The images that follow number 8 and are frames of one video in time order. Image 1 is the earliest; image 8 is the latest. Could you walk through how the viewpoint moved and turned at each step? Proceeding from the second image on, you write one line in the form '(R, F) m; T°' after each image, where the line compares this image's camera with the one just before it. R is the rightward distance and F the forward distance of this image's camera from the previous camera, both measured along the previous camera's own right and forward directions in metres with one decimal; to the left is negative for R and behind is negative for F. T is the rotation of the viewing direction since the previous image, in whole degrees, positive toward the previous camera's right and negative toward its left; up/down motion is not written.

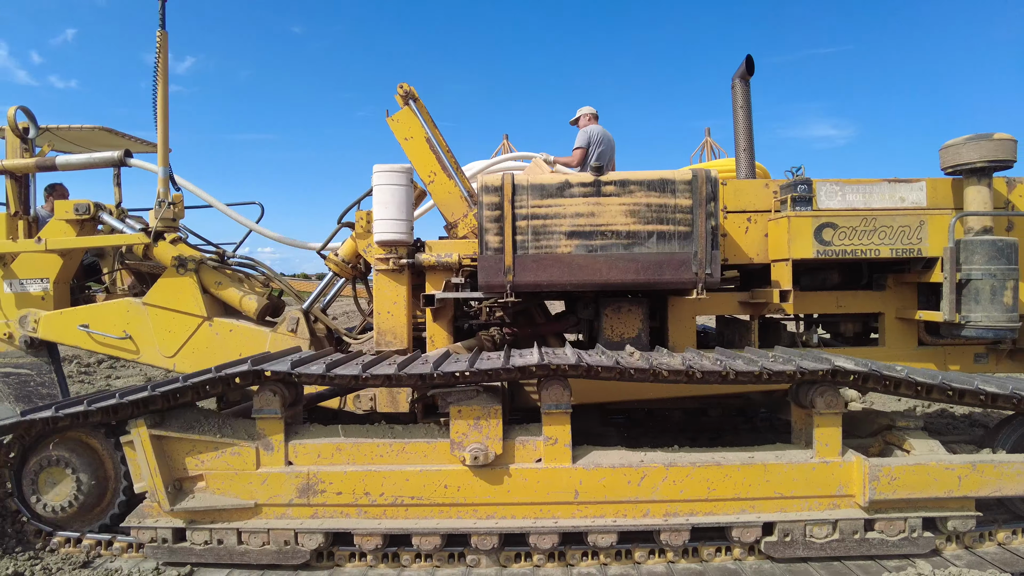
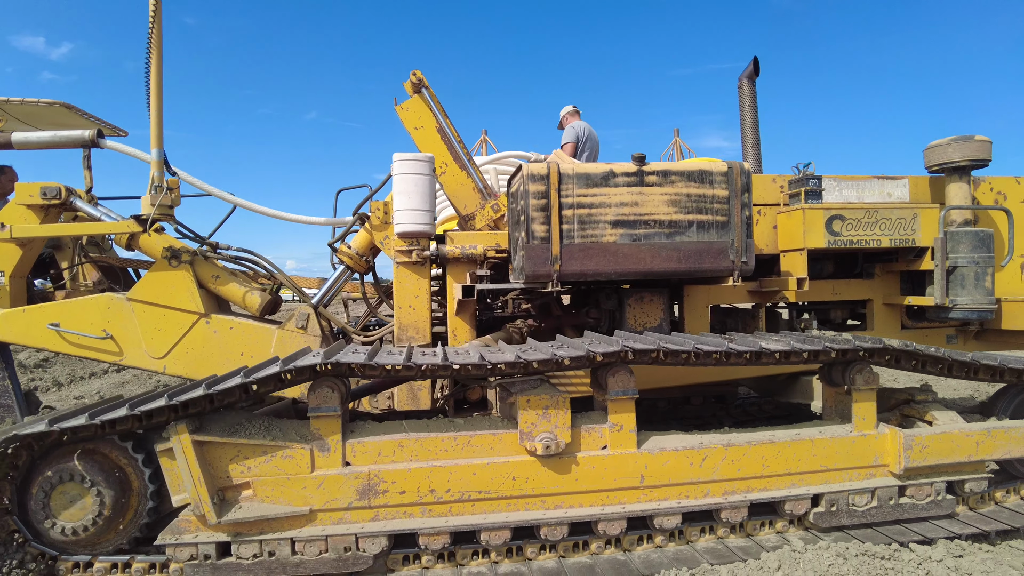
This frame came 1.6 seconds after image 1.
(-0.8, +0.1) m; +8°
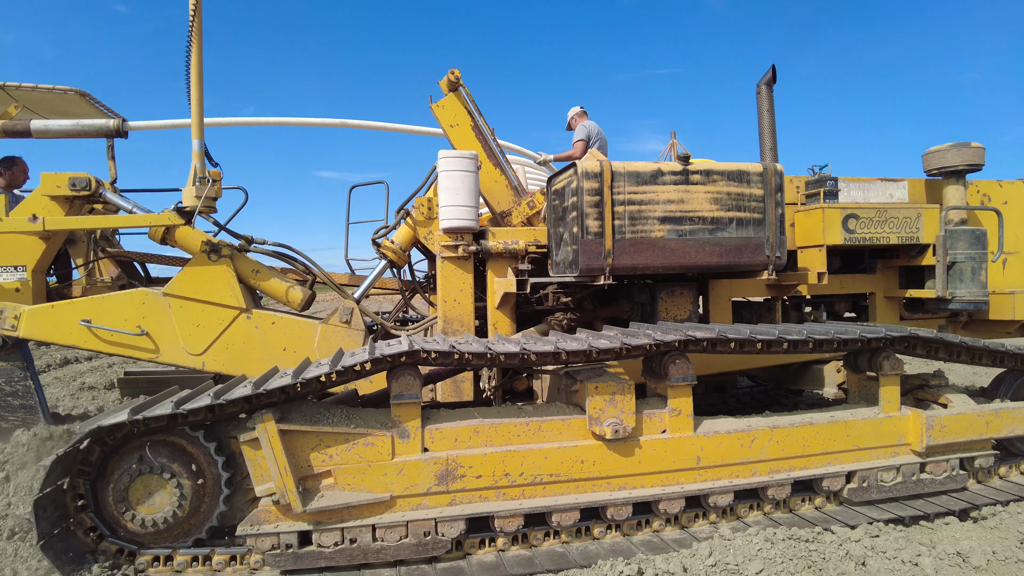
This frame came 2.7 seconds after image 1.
(-0.6, -0.1) m; +5°
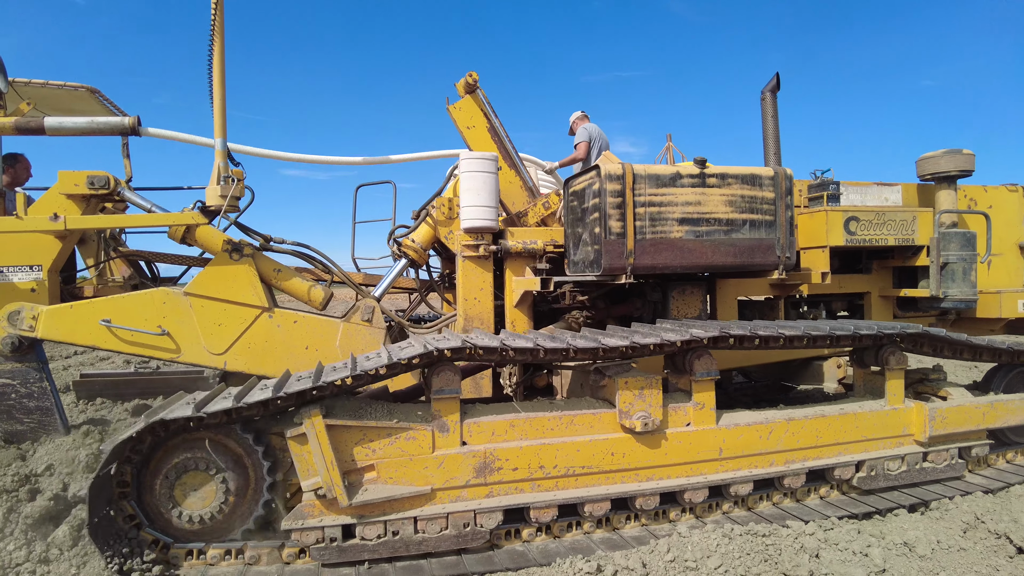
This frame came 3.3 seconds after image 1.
(-0.3, -0.1) m; +2°
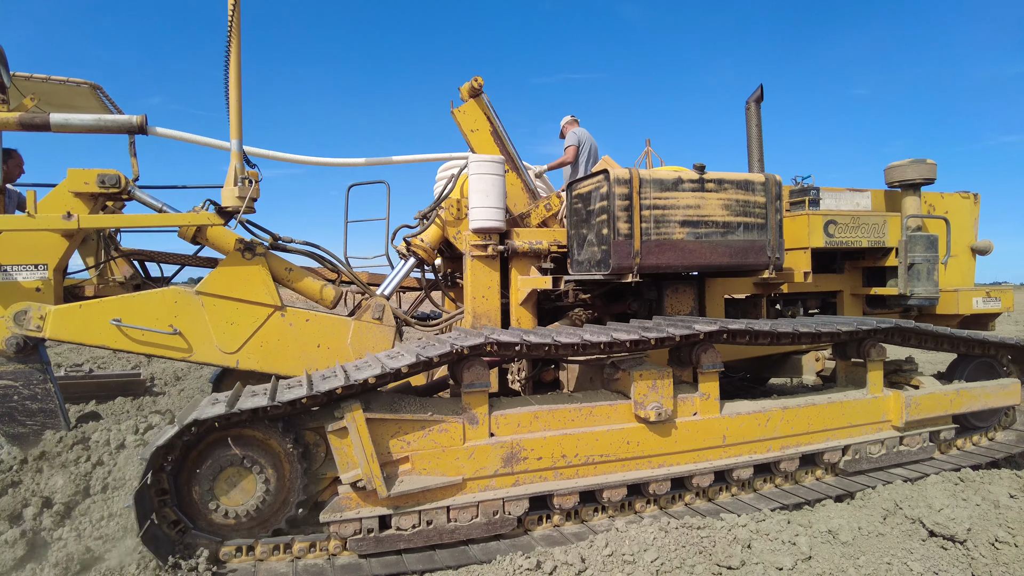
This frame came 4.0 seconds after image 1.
(-0.4, -0.1) m; +4°
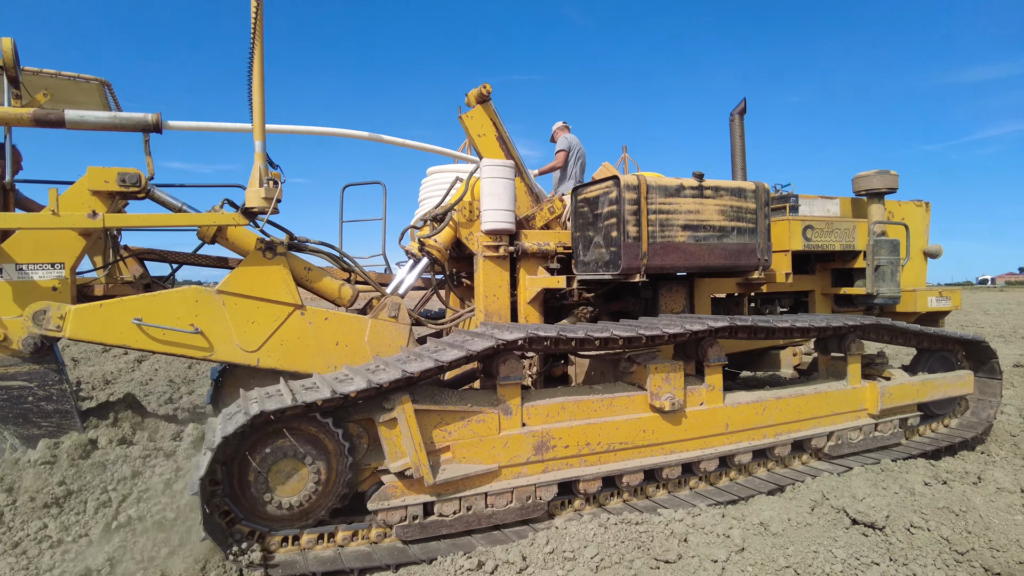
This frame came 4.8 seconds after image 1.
(-0.5, -0.2) m; +5°
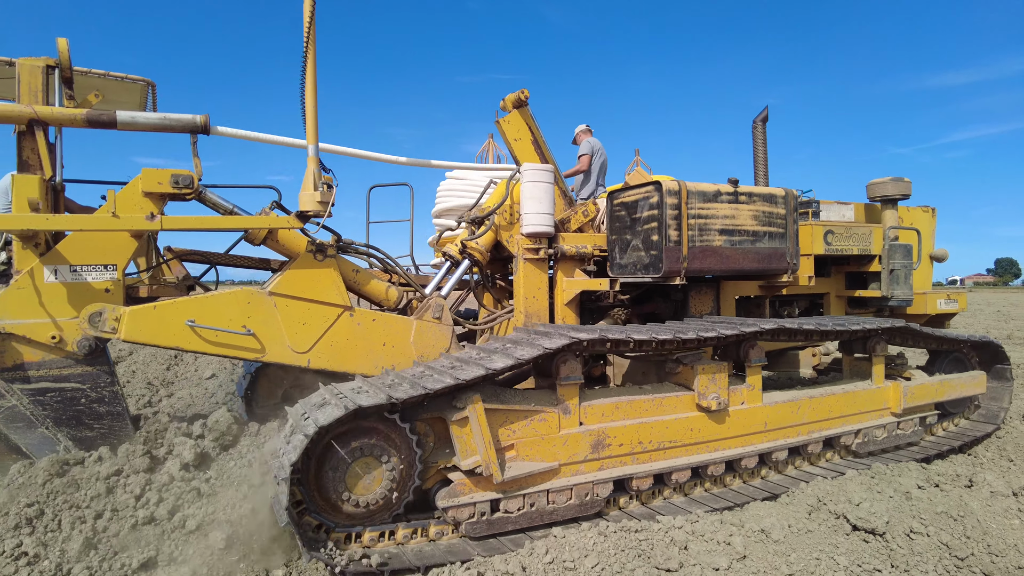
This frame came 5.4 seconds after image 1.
(-0.5, -0.1) m; +2°
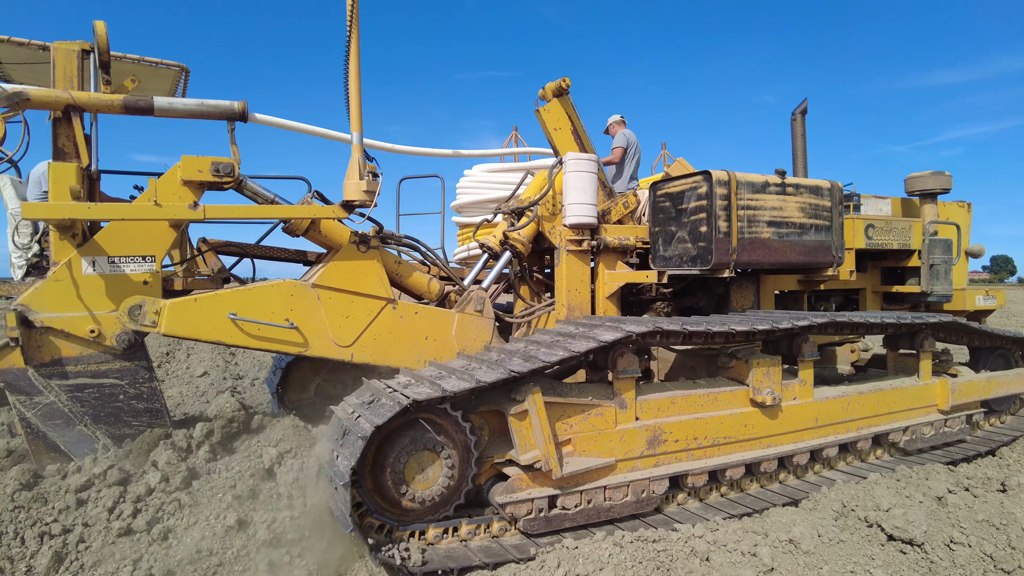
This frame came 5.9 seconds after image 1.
(-0.3, +0.1) m; 0°
